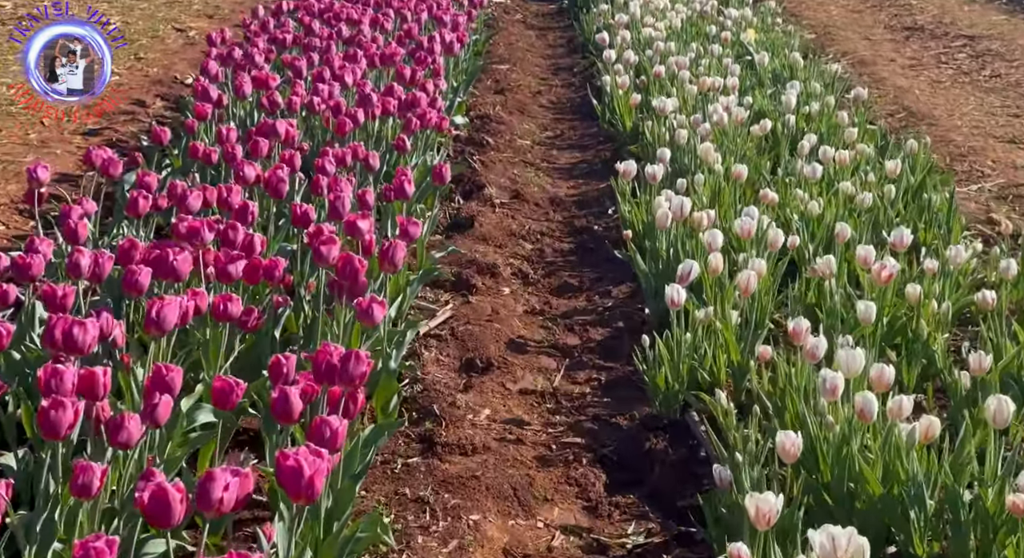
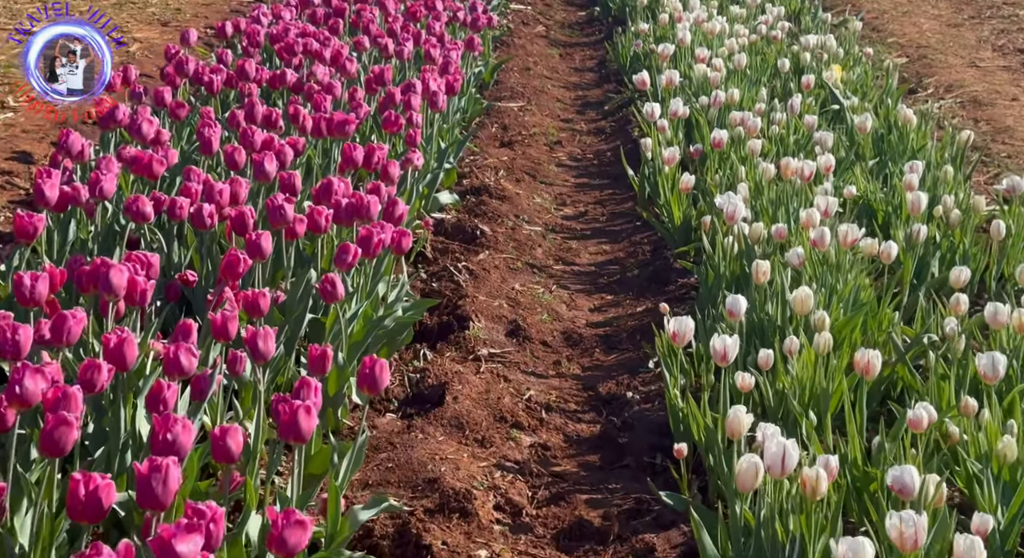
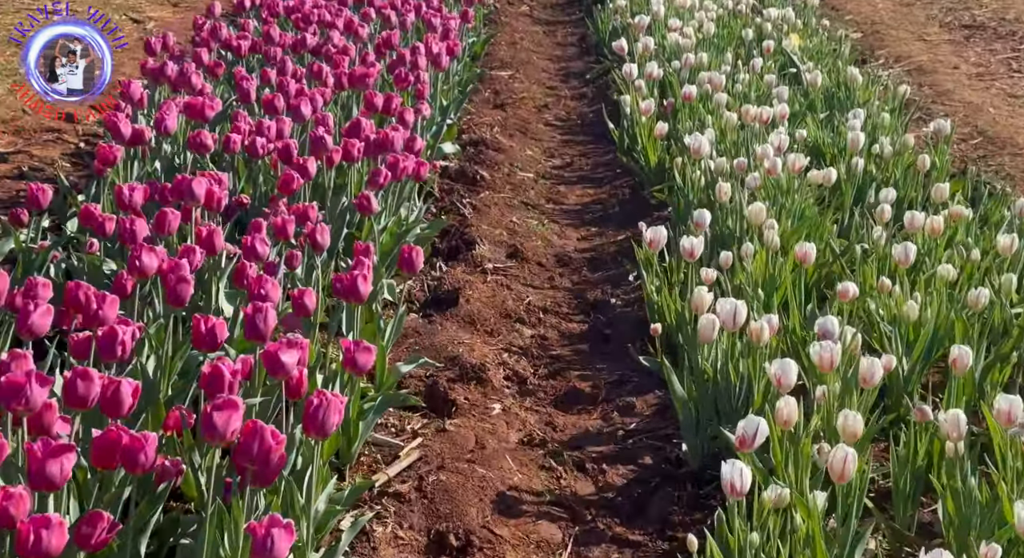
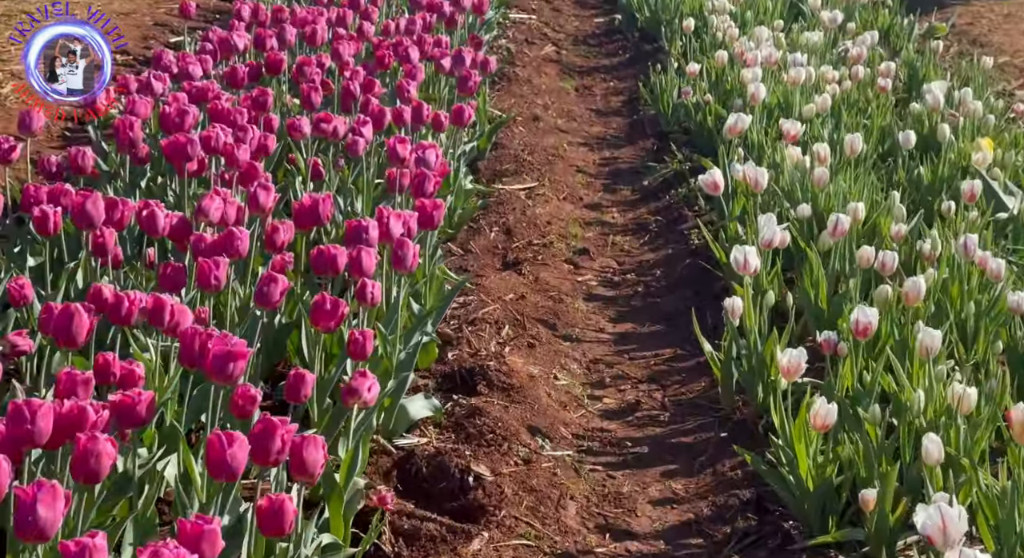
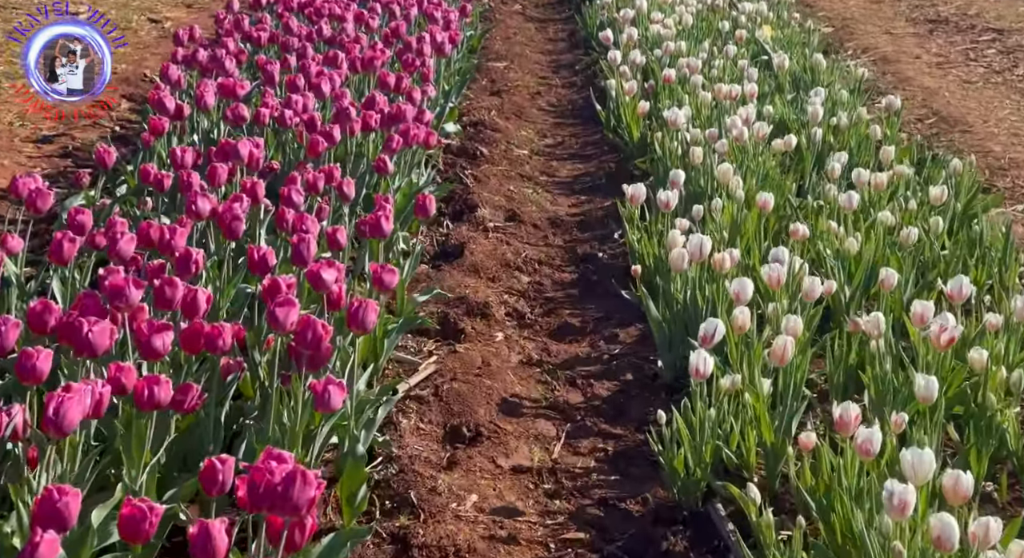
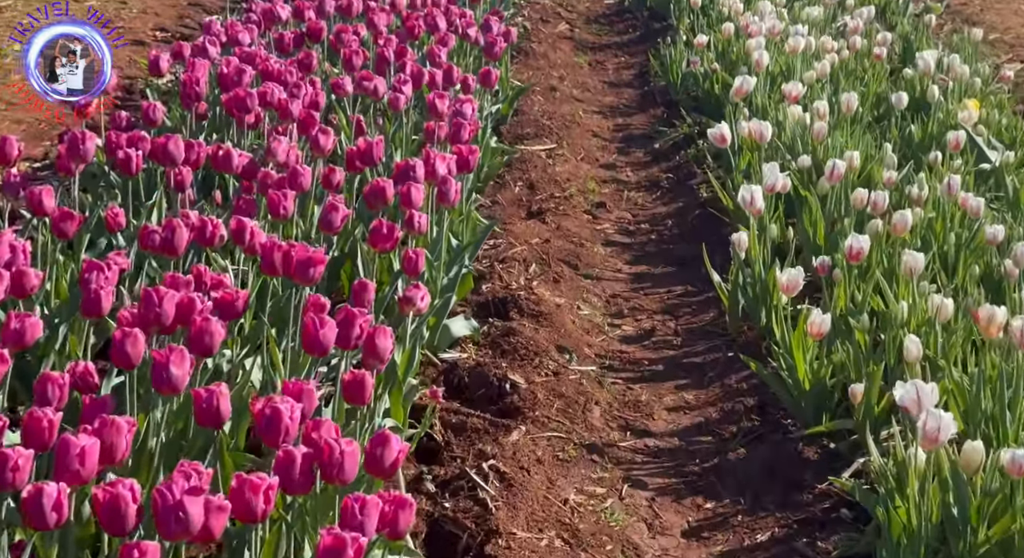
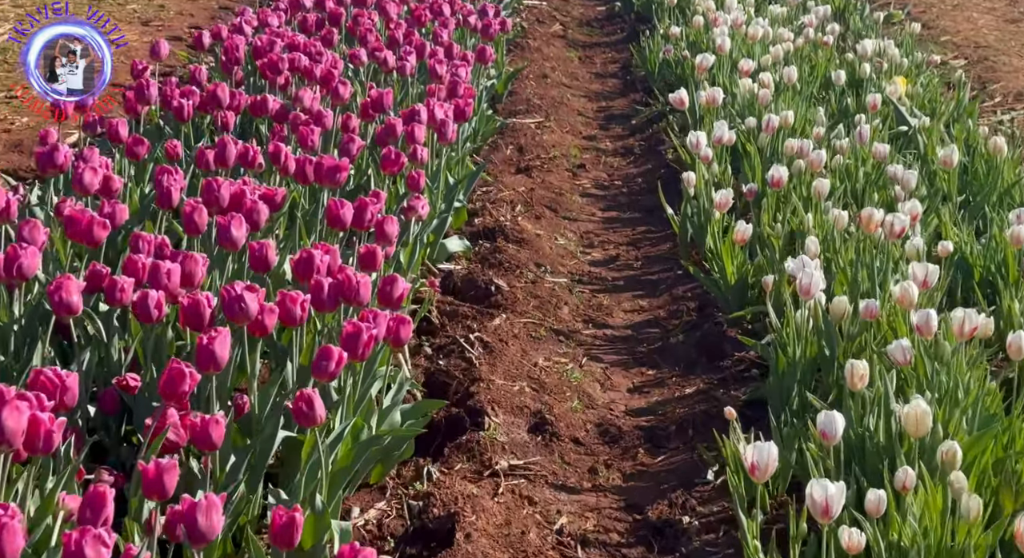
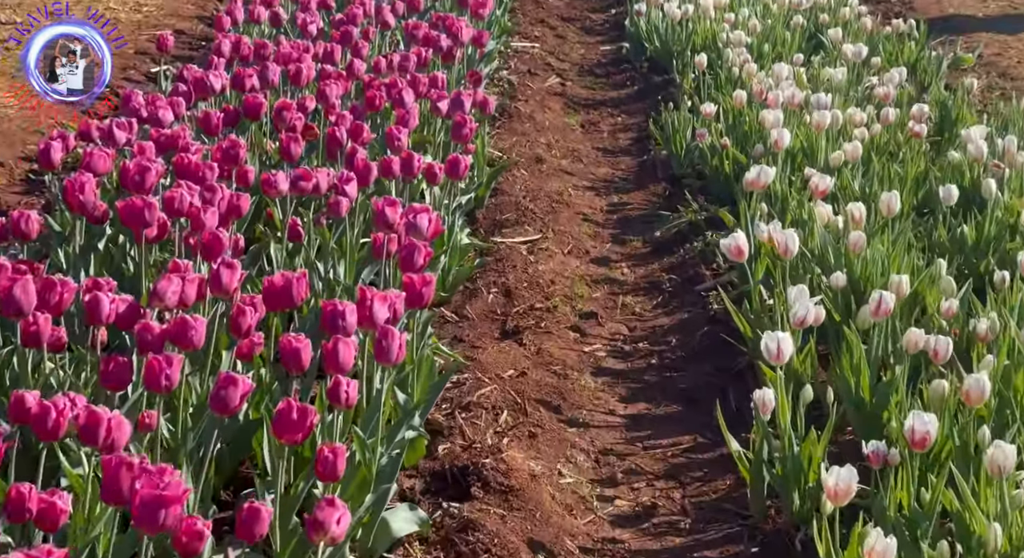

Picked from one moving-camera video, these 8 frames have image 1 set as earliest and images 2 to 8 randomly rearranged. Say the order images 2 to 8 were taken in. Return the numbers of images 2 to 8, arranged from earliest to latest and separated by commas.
5, 3, 2, 7, 6, 4, 8
